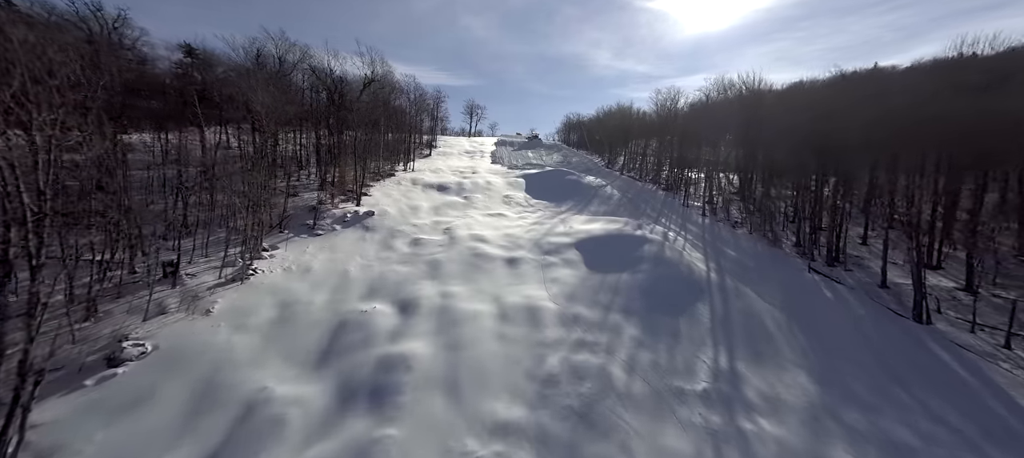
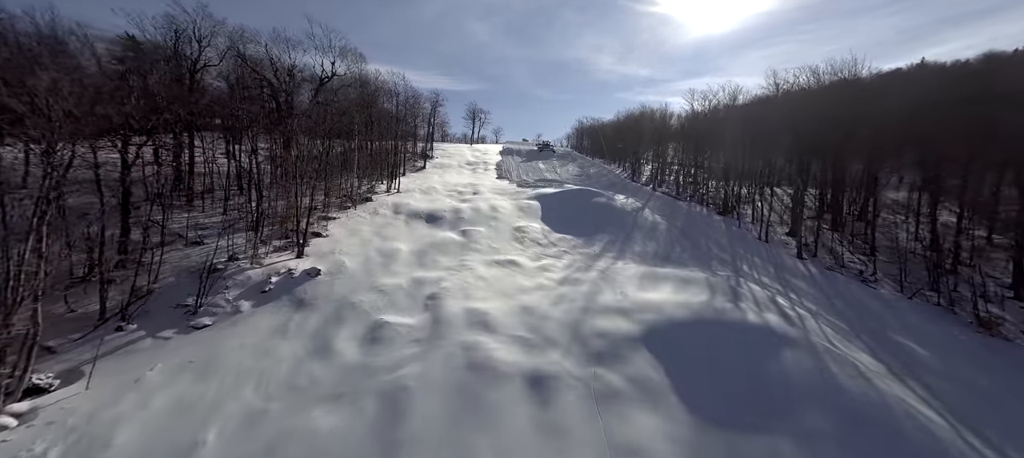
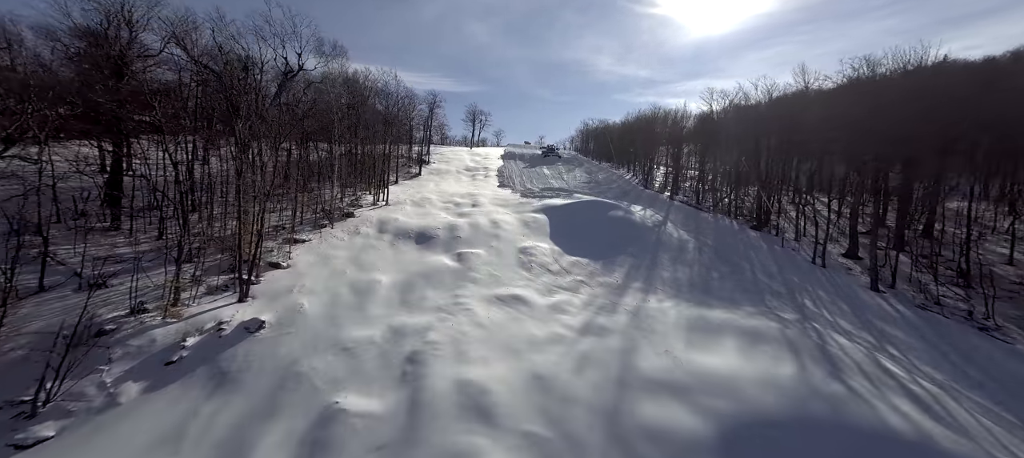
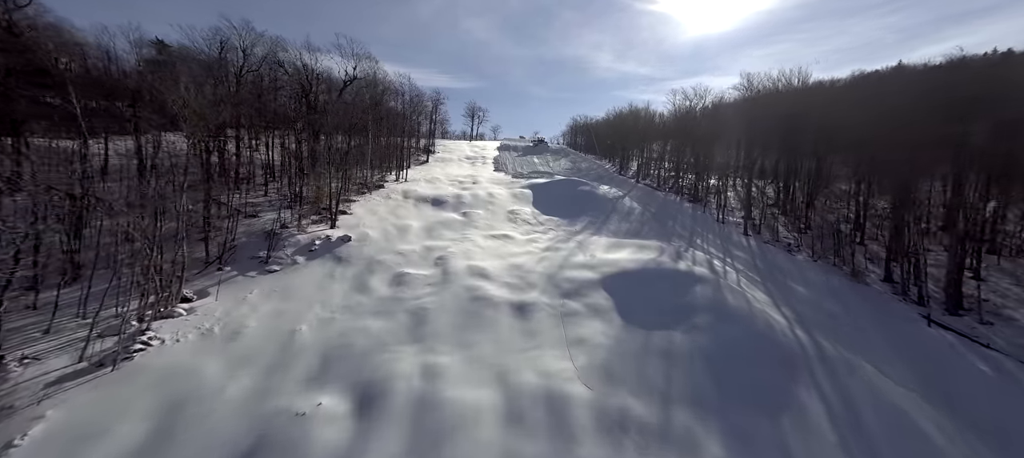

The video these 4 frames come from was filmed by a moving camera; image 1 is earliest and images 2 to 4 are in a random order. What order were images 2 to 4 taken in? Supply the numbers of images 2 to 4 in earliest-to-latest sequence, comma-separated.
4, 2, 3
